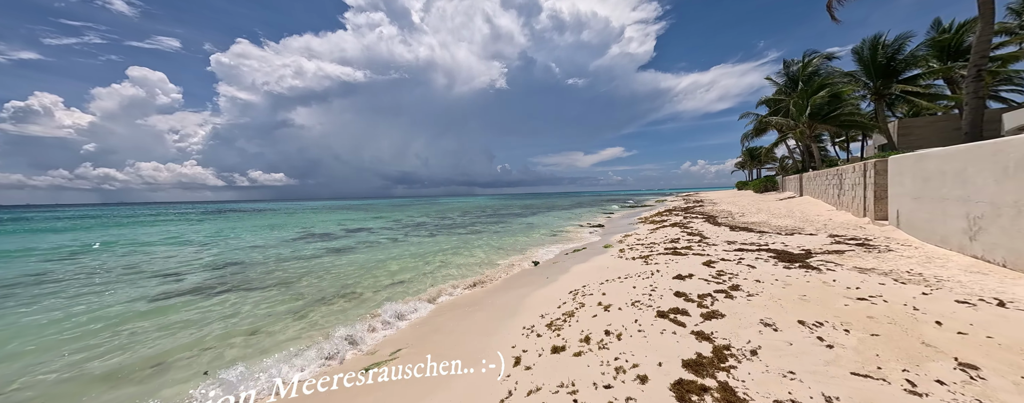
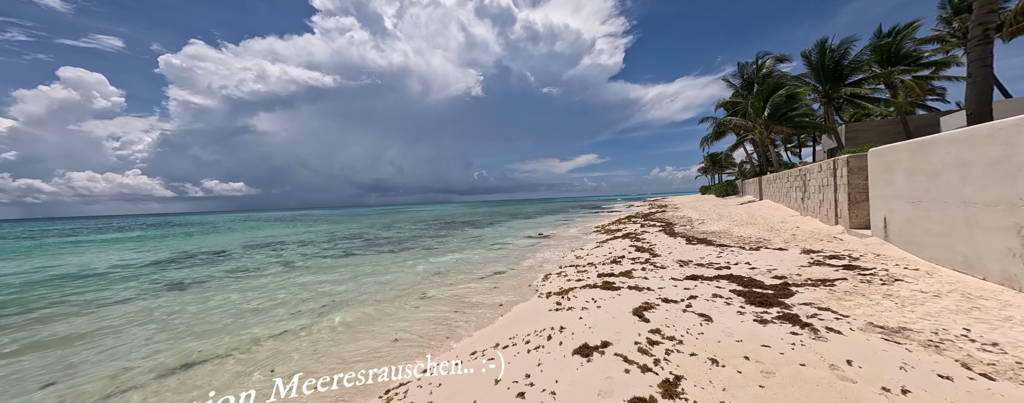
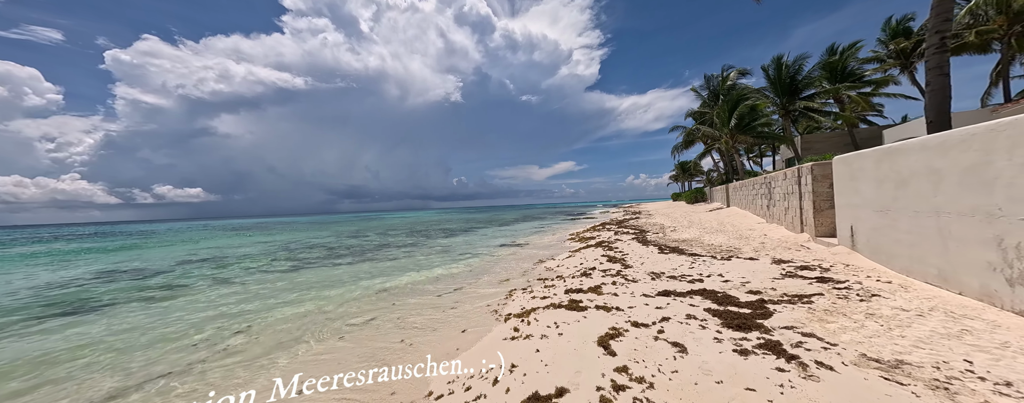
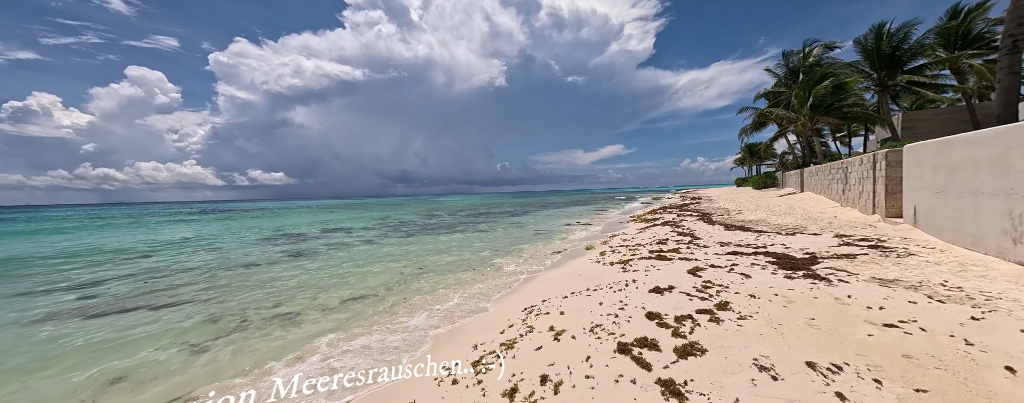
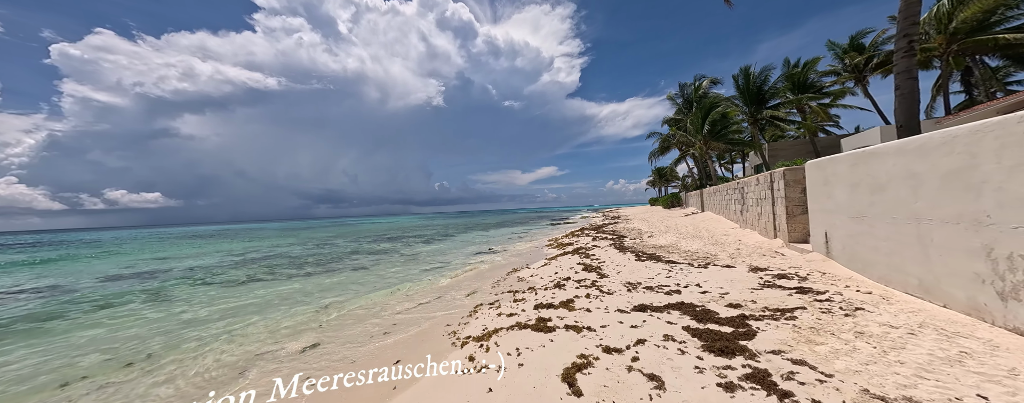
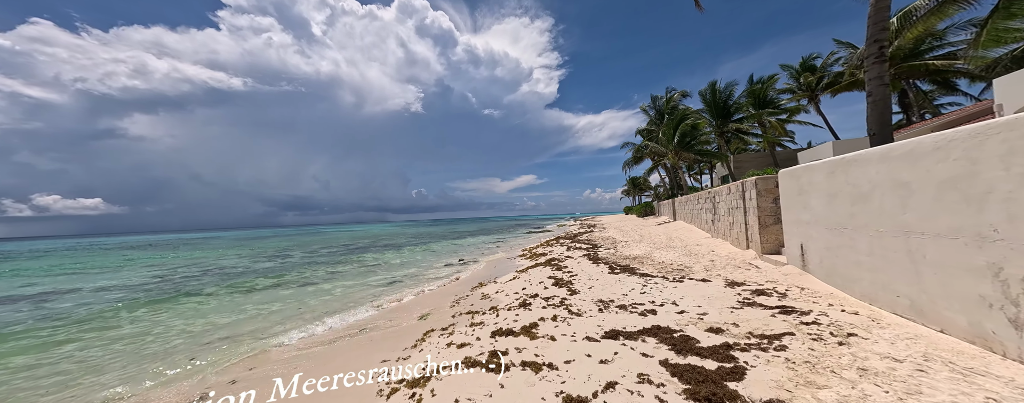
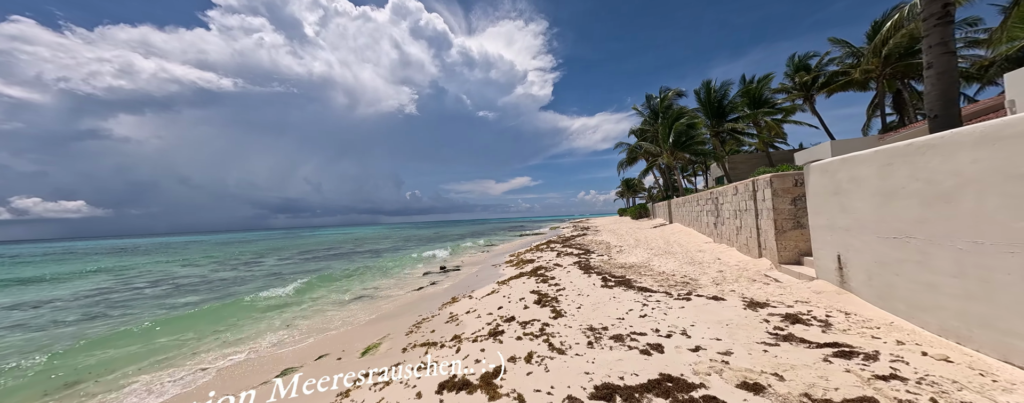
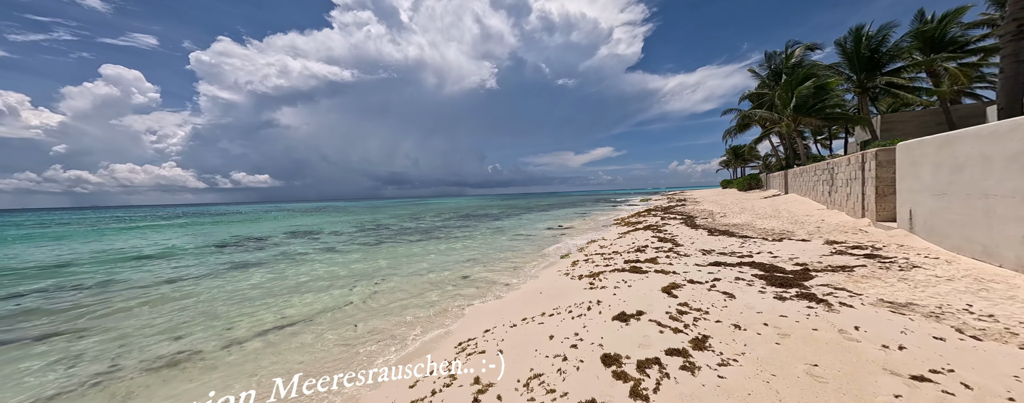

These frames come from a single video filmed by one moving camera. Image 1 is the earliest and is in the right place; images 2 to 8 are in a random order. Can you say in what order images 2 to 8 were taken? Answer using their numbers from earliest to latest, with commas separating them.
4, 8, 2, 3, 5, 6, 7
